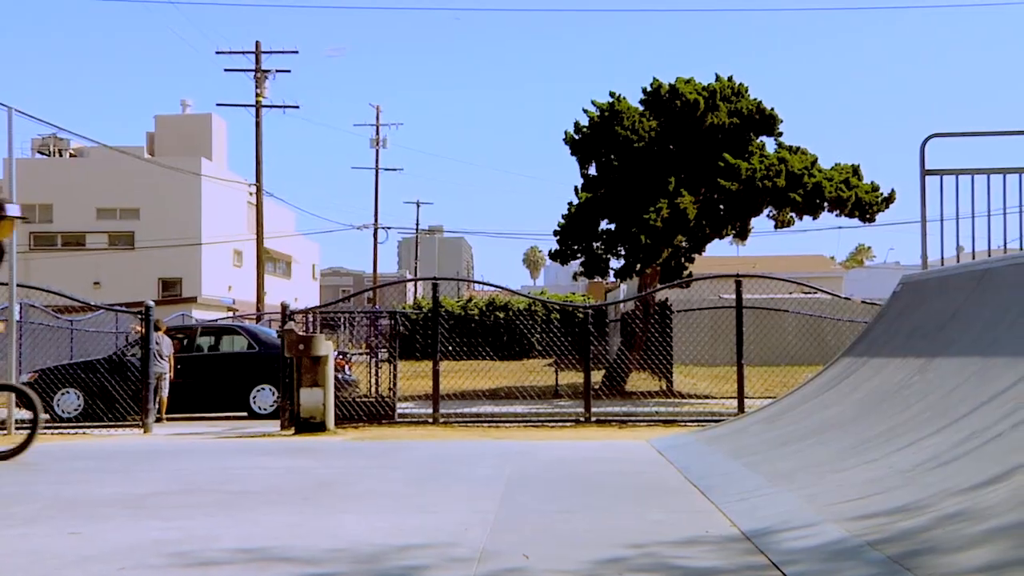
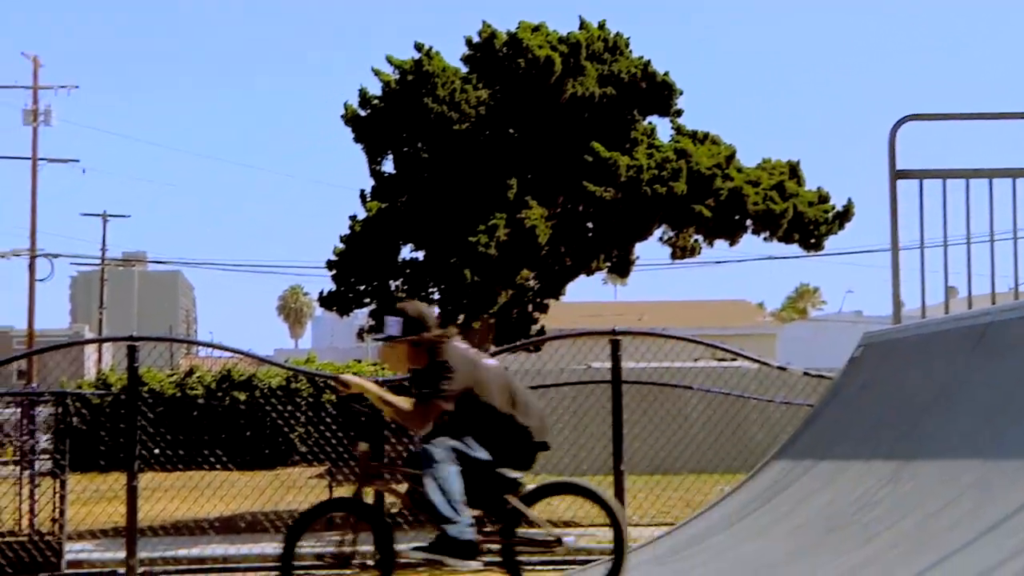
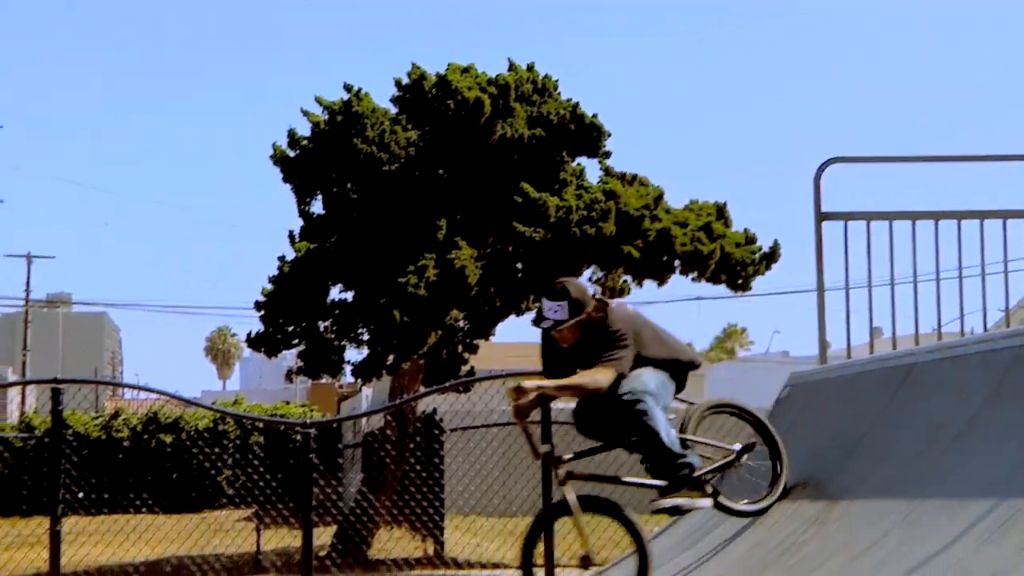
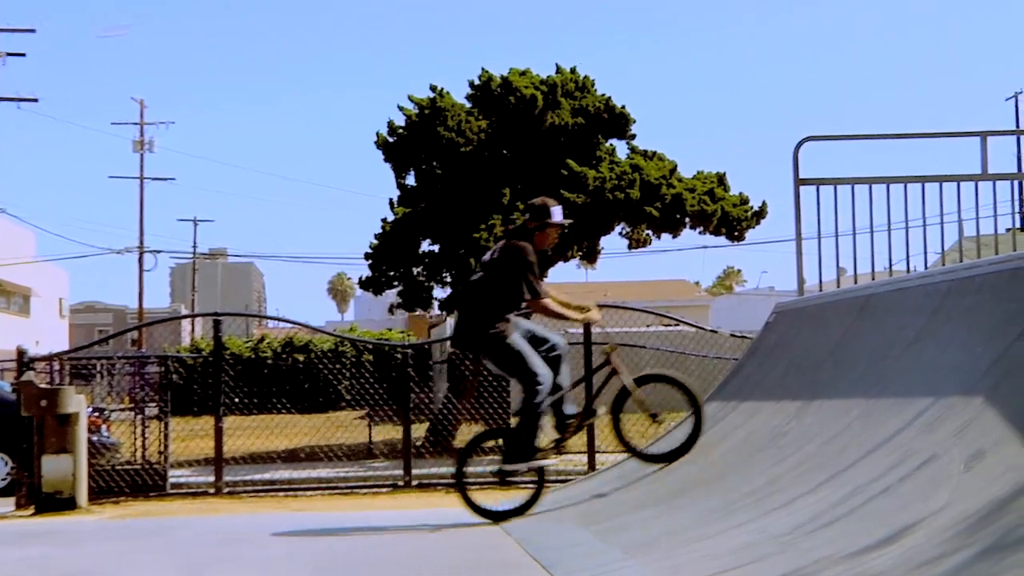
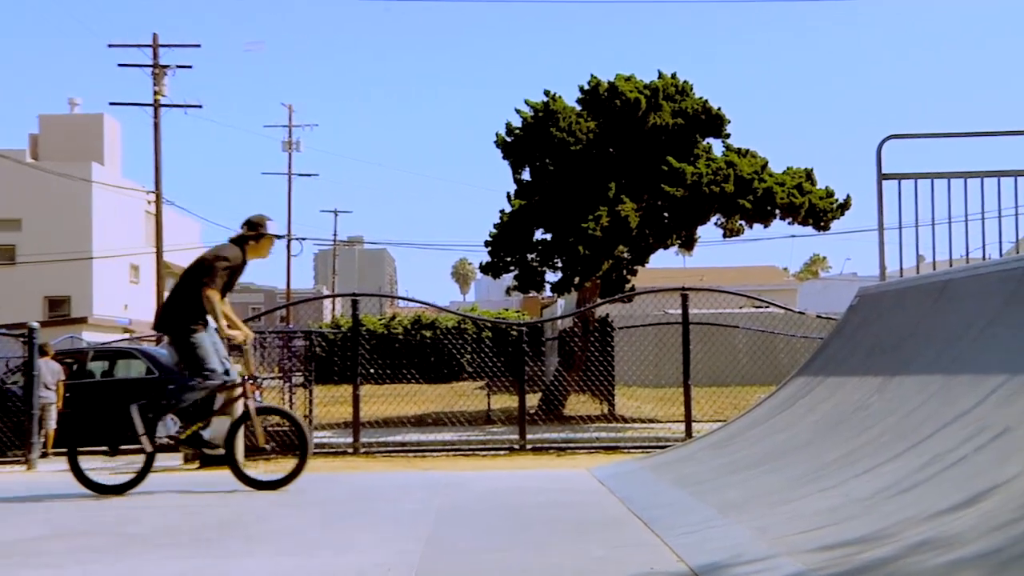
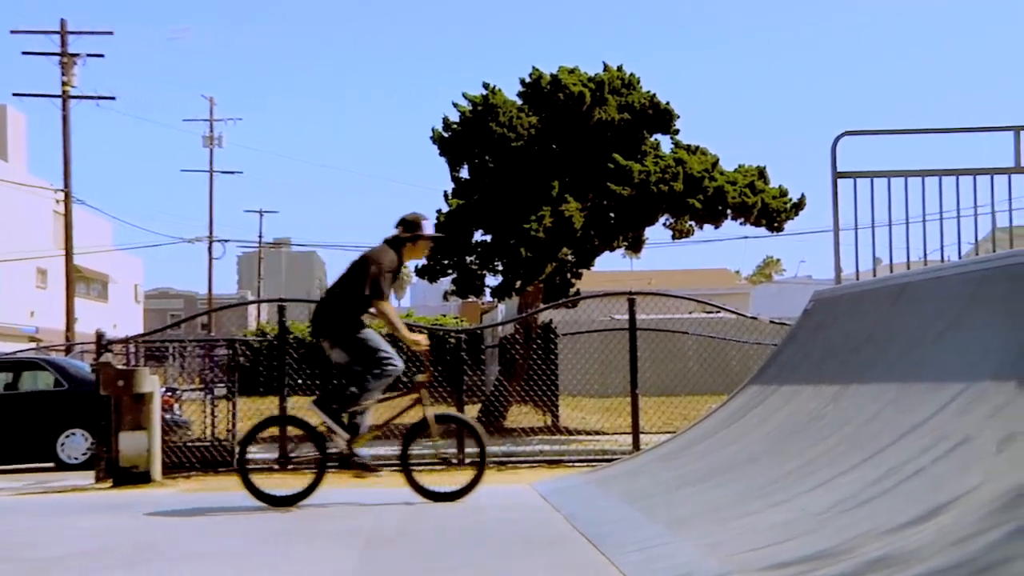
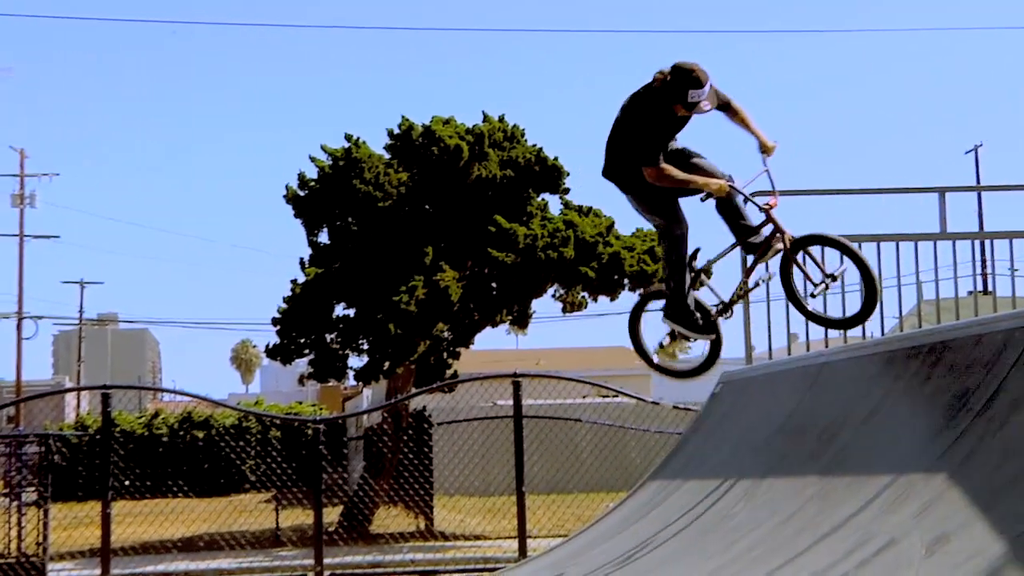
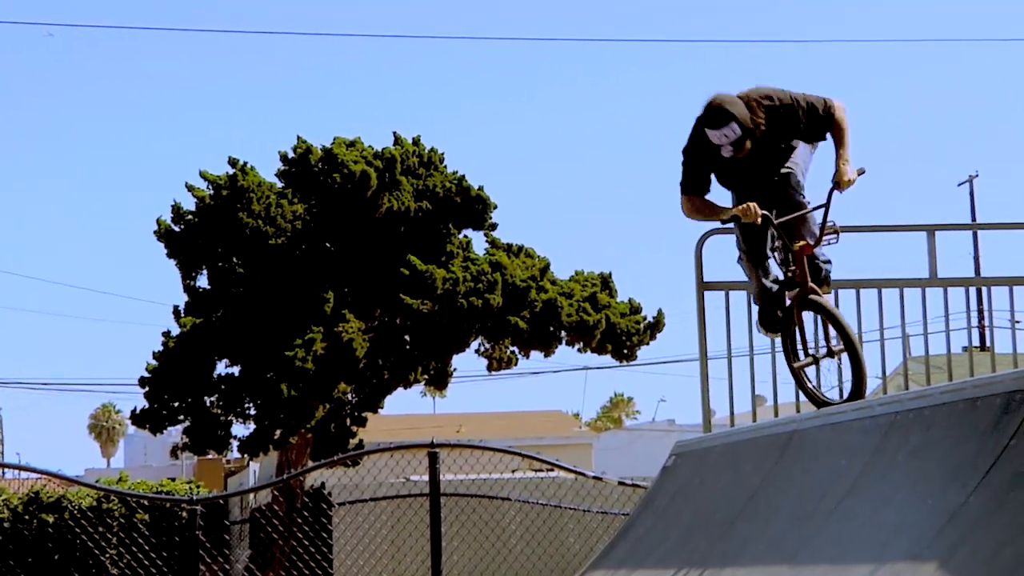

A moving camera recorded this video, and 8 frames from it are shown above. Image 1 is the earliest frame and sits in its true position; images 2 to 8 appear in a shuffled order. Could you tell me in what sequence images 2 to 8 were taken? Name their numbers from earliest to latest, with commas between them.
5, 6, 4, 7, 8, 3, 2
